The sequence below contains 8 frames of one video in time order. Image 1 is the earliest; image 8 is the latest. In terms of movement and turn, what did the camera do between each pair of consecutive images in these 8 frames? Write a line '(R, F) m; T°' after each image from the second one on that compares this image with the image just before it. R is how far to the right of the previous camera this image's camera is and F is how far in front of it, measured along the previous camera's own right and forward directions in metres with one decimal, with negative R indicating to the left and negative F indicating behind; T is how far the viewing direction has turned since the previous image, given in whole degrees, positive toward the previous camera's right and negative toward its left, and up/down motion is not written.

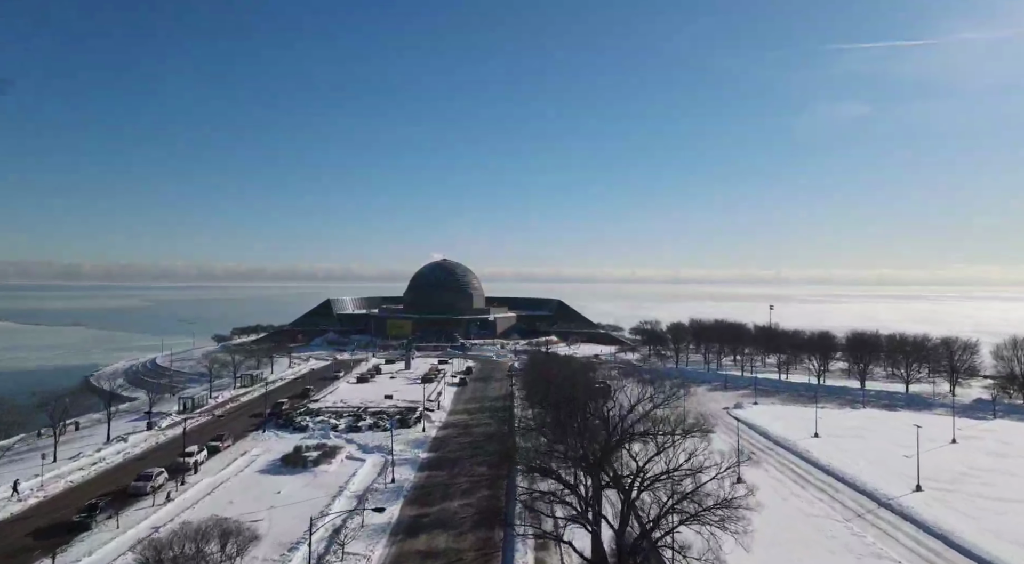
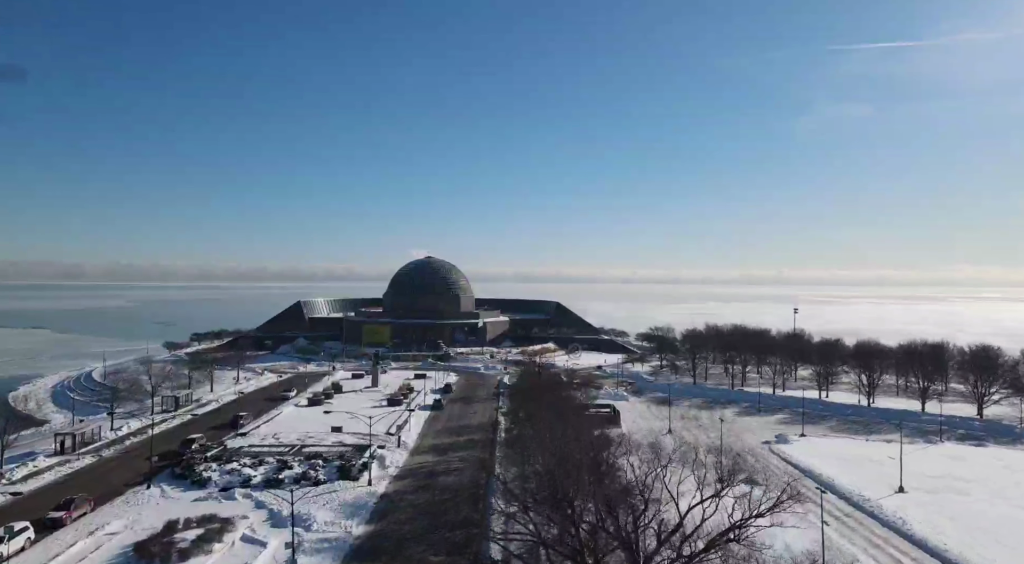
(+0.8, +8.3) m; 0°
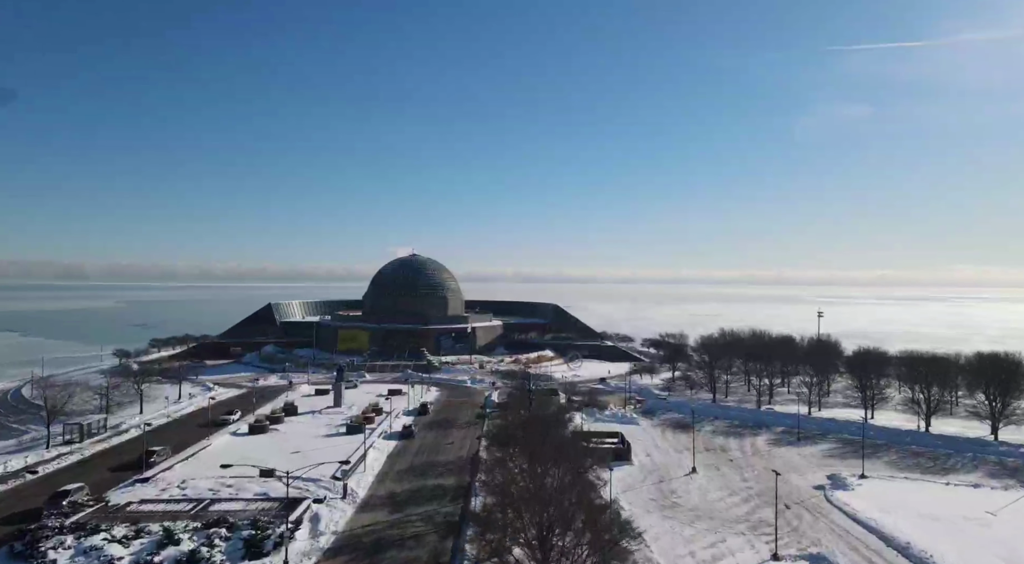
(+0.6, +6.7) m; 0°
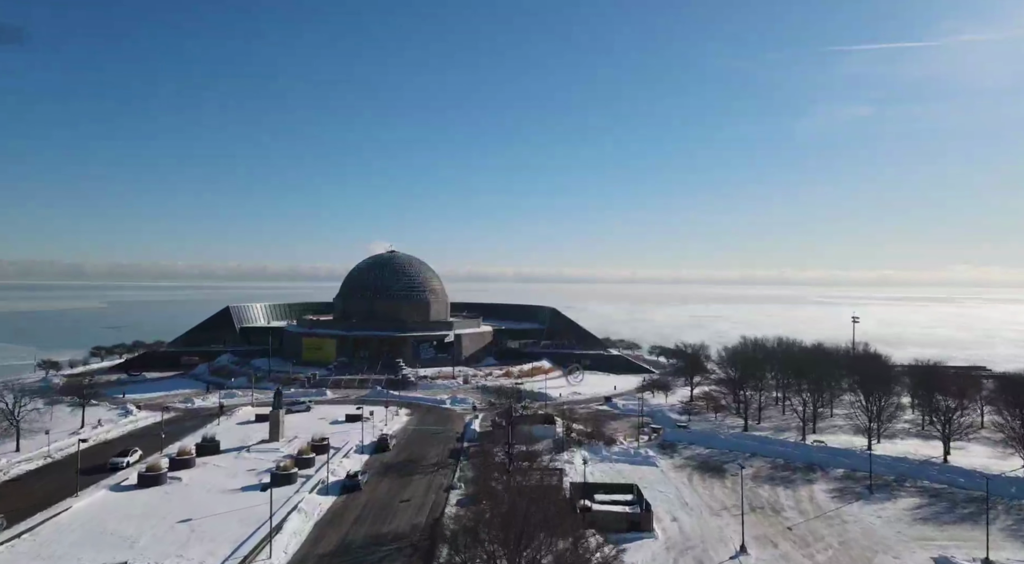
(+0.7, +7.6) m; 0°
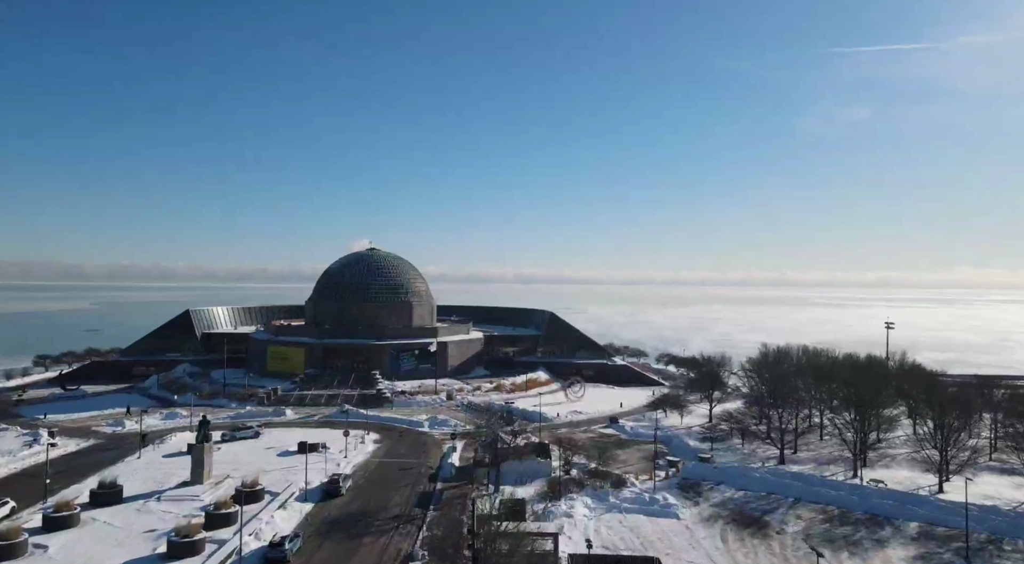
(+0.5, +5.8) m; 0°
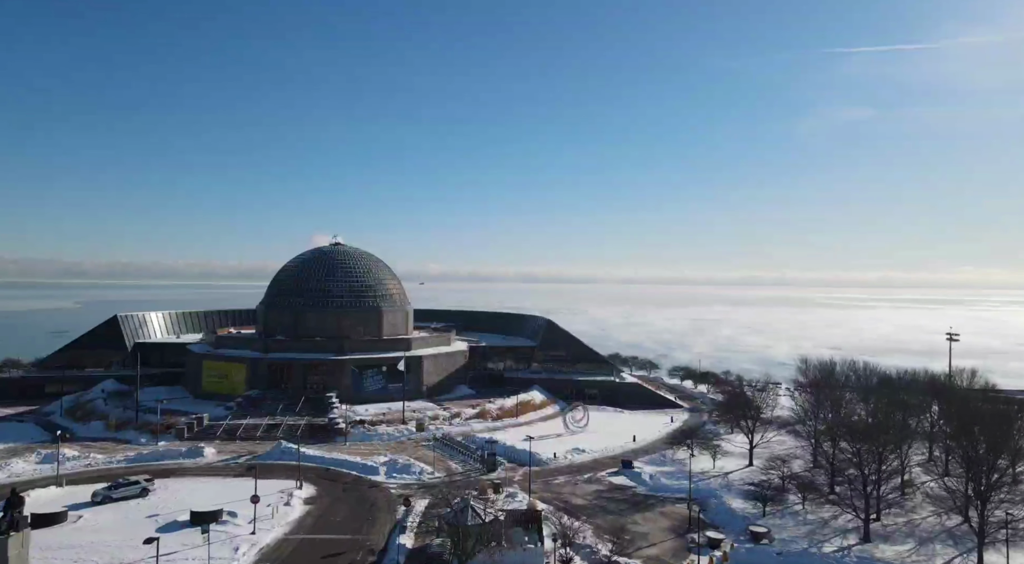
(+0.6, +7.8) m; 0°
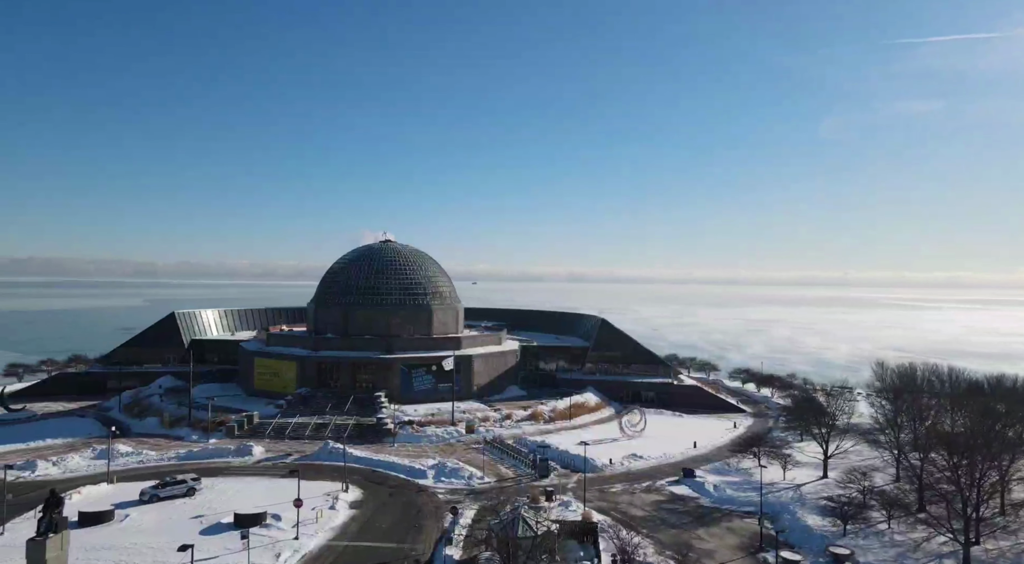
(-0.1, +1.2) m; -4°
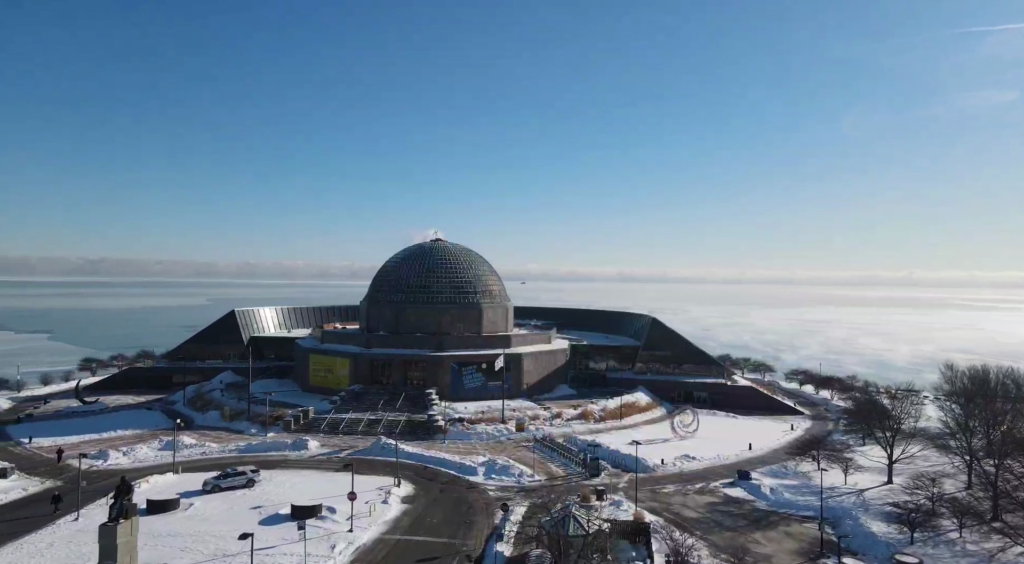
(0.0, 0.0) m; -4°
